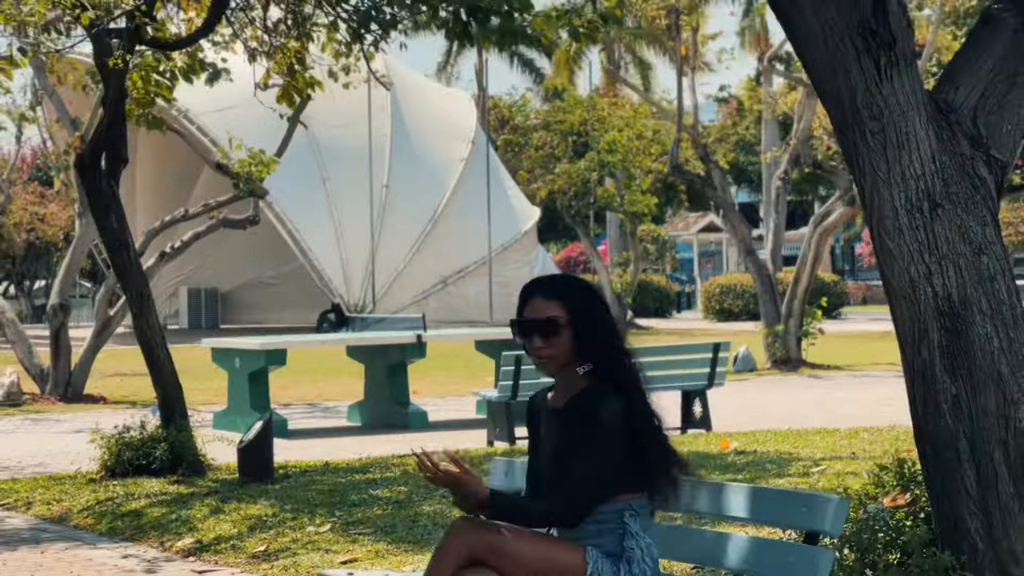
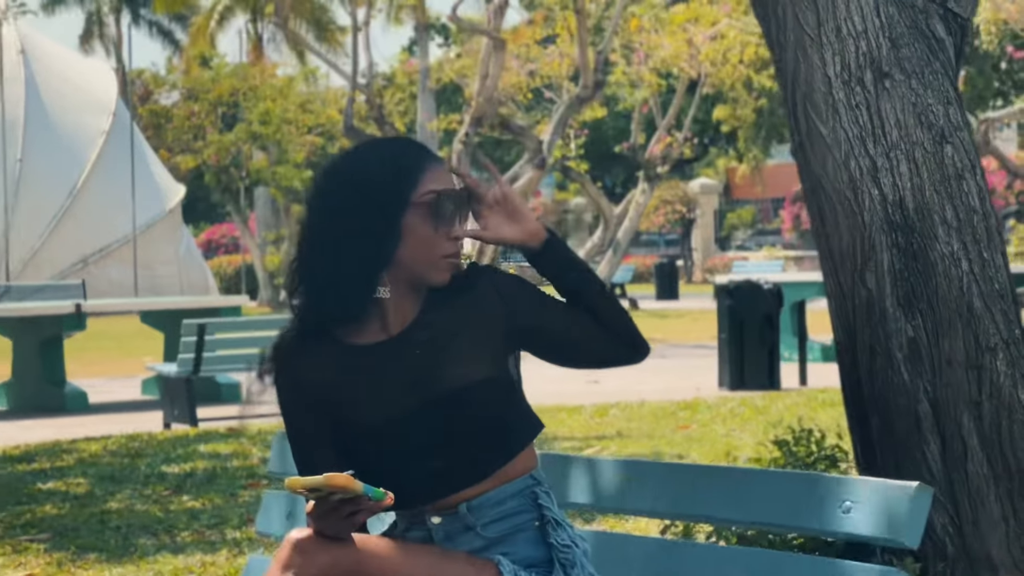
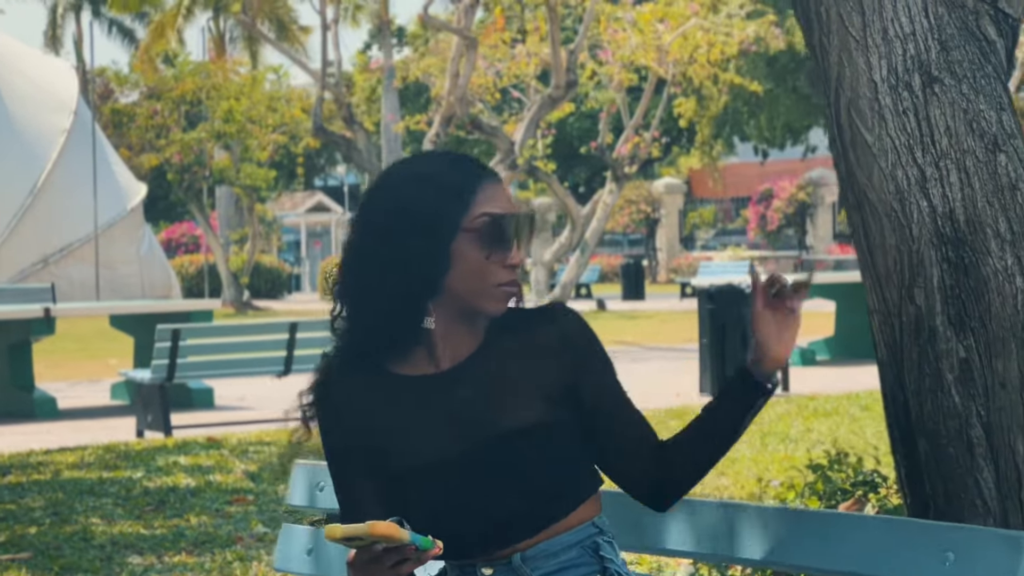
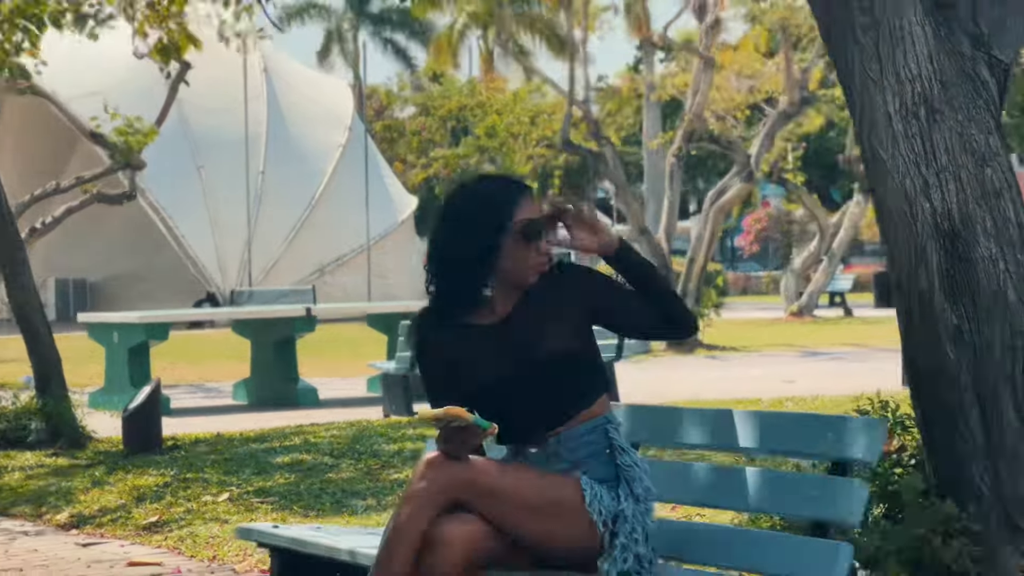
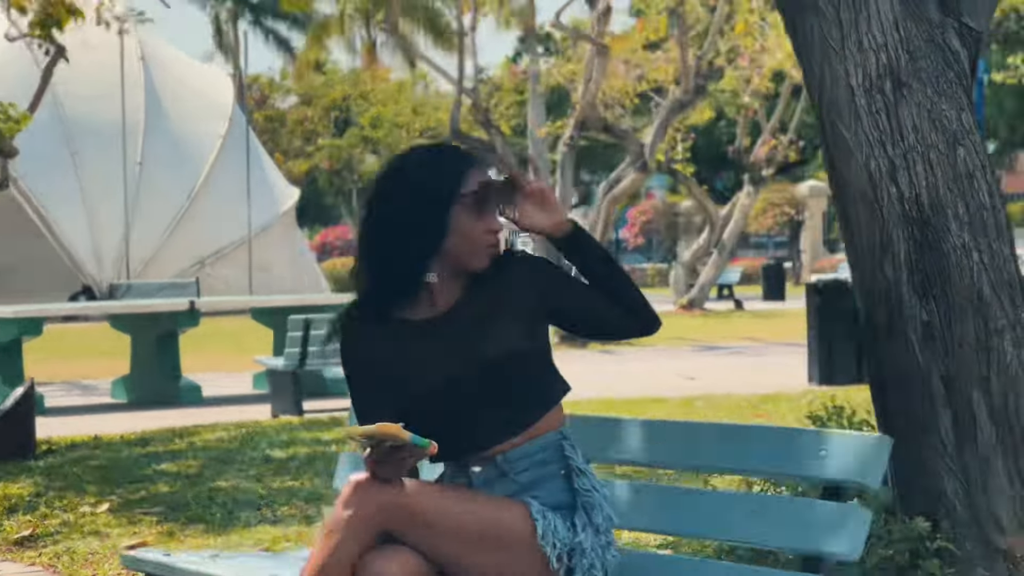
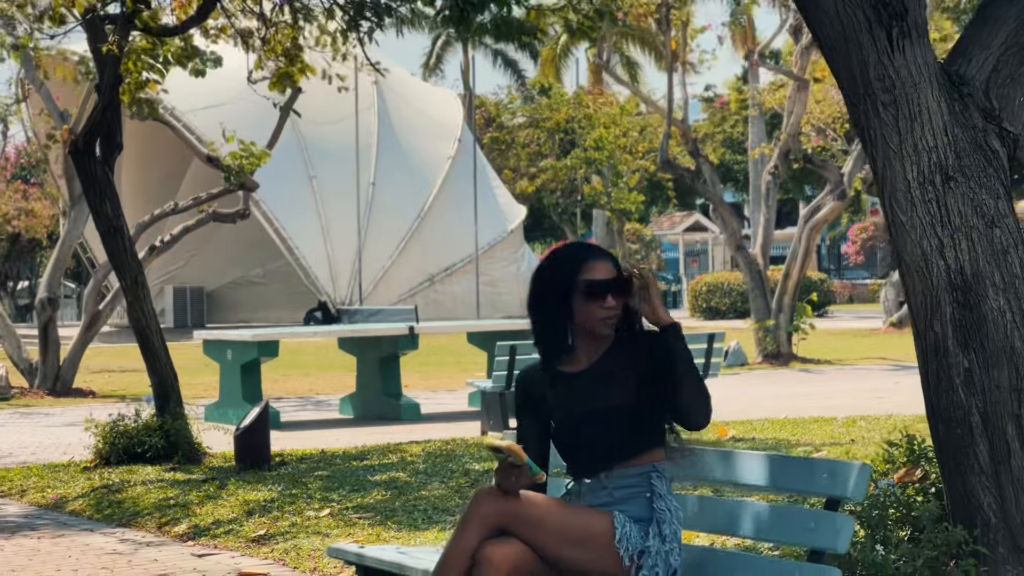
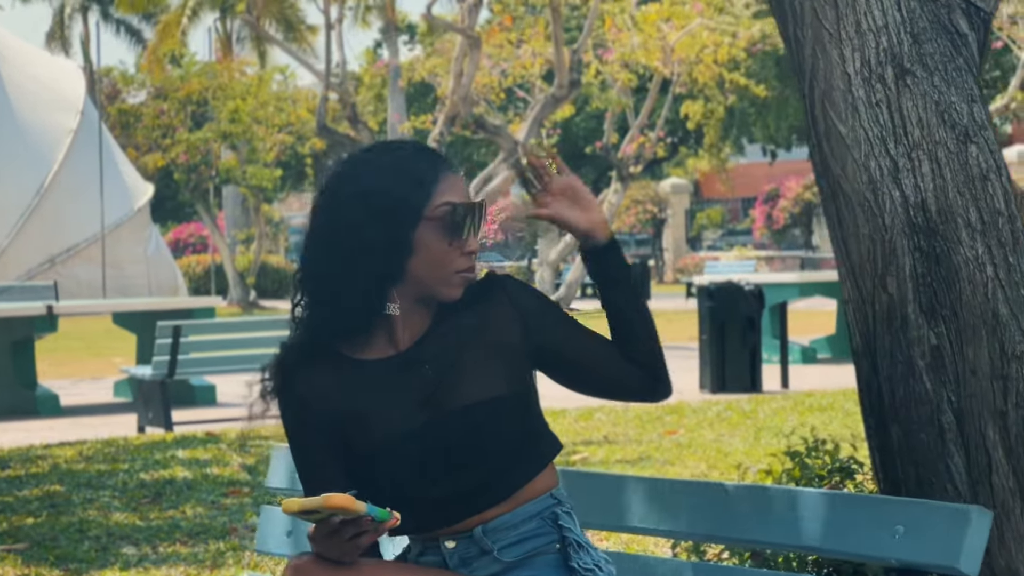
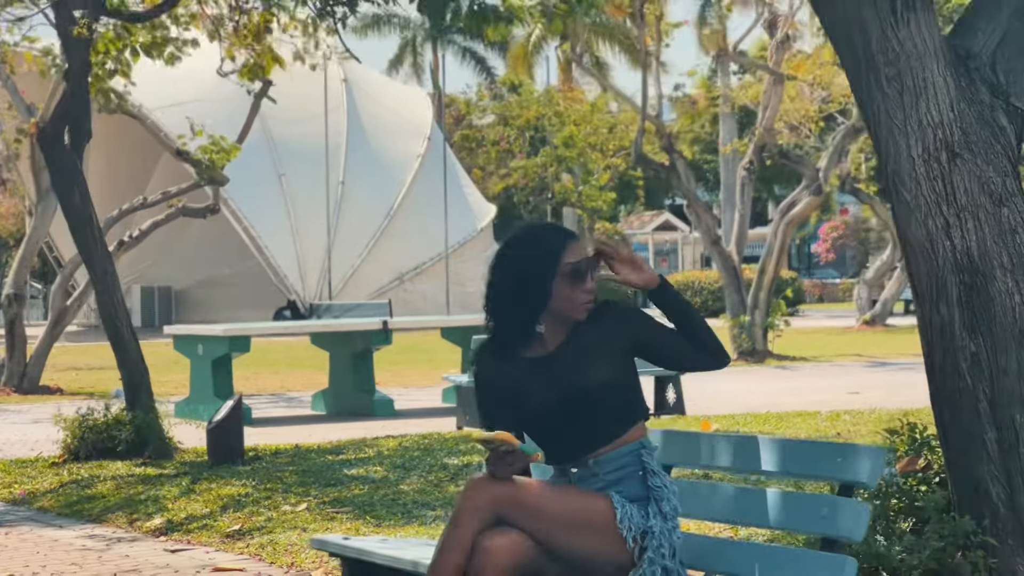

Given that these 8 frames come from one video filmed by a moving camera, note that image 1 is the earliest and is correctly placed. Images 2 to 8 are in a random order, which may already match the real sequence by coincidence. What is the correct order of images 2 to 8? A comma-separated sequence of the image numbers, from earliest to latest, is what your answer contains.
6, 8, 4, 5, 2, 7, 3
